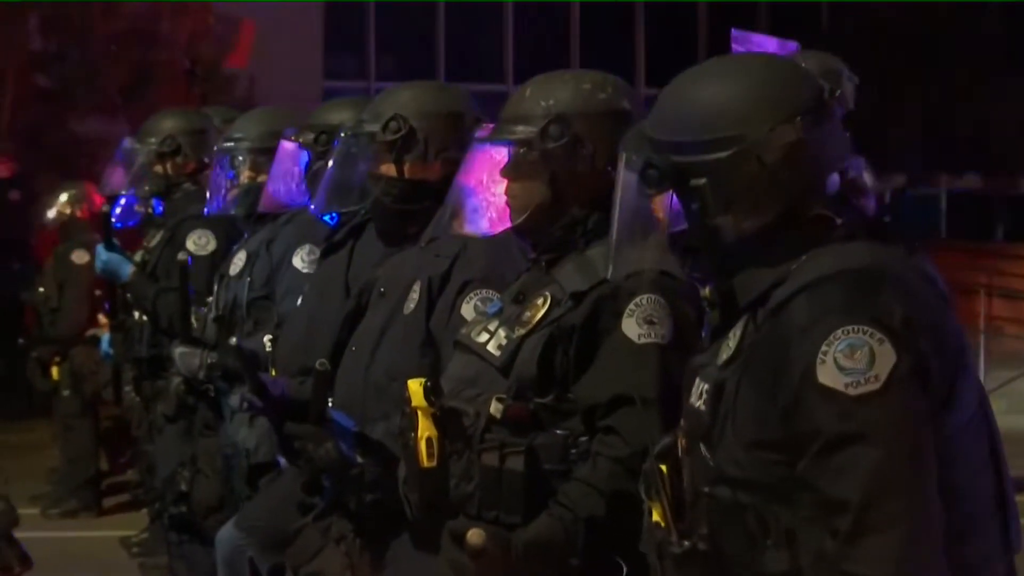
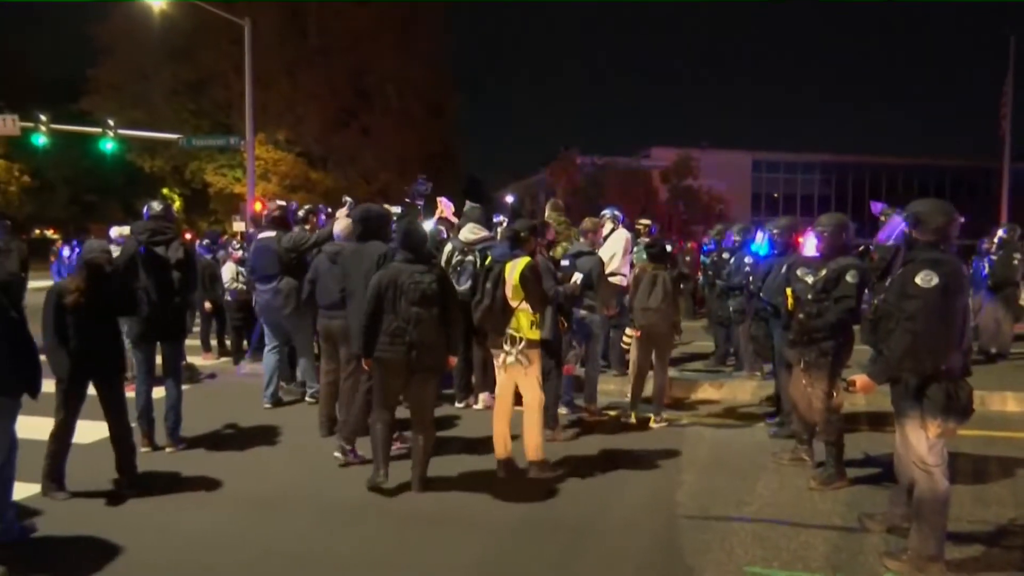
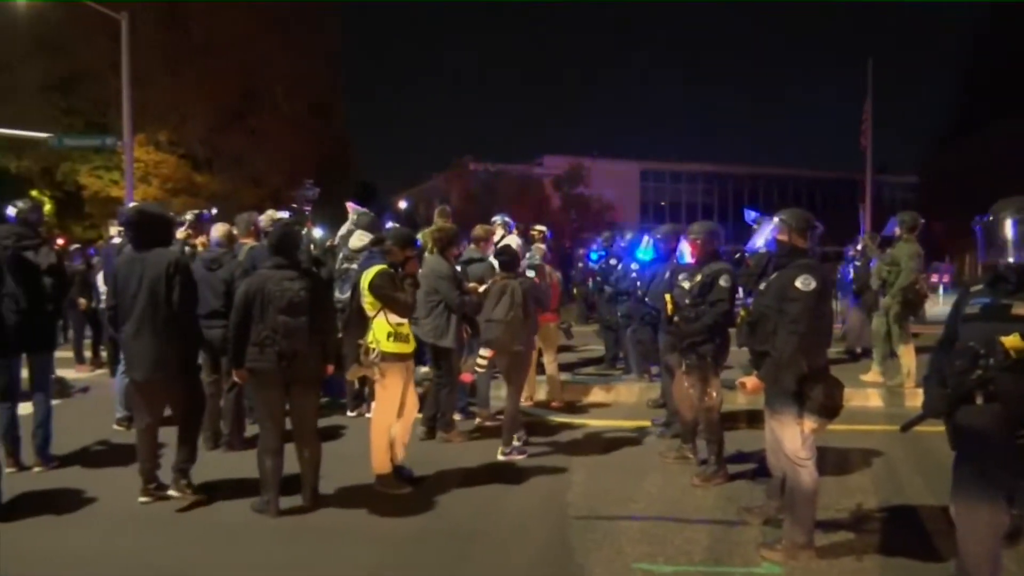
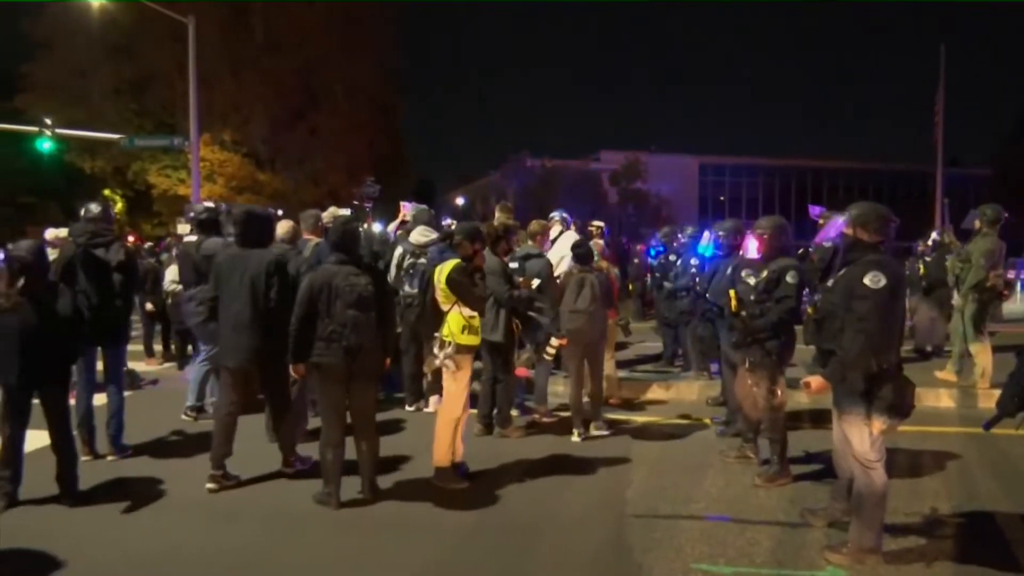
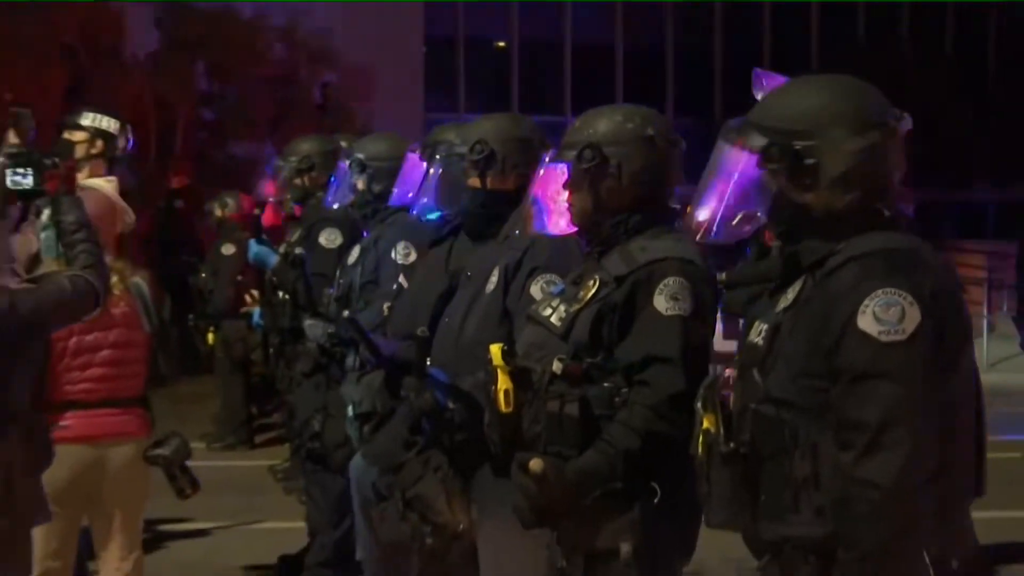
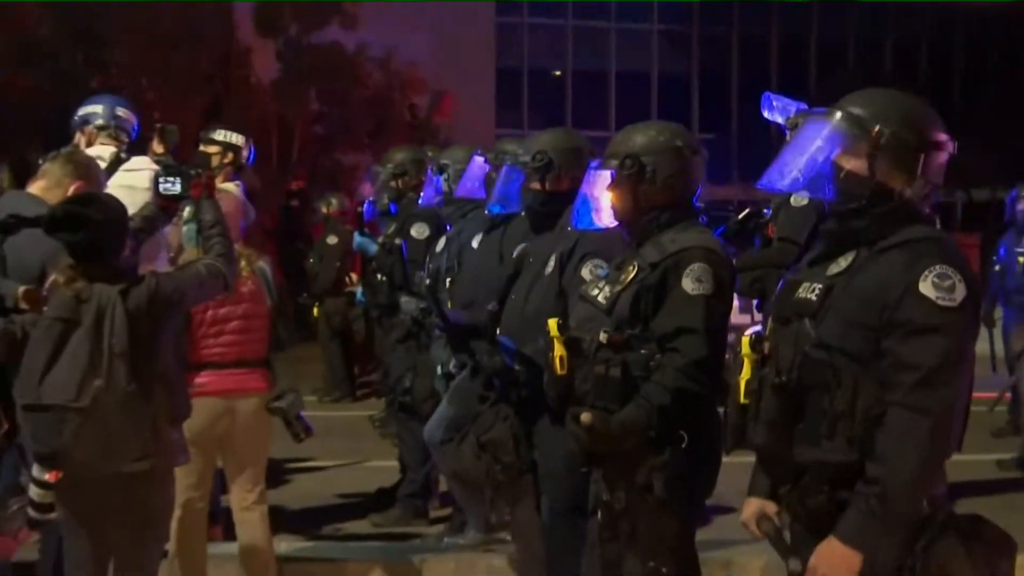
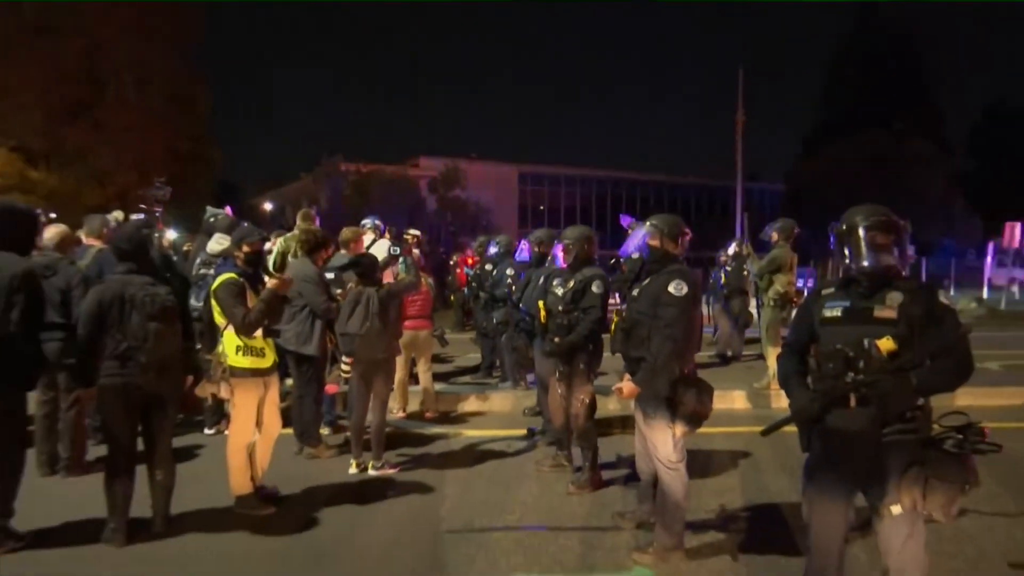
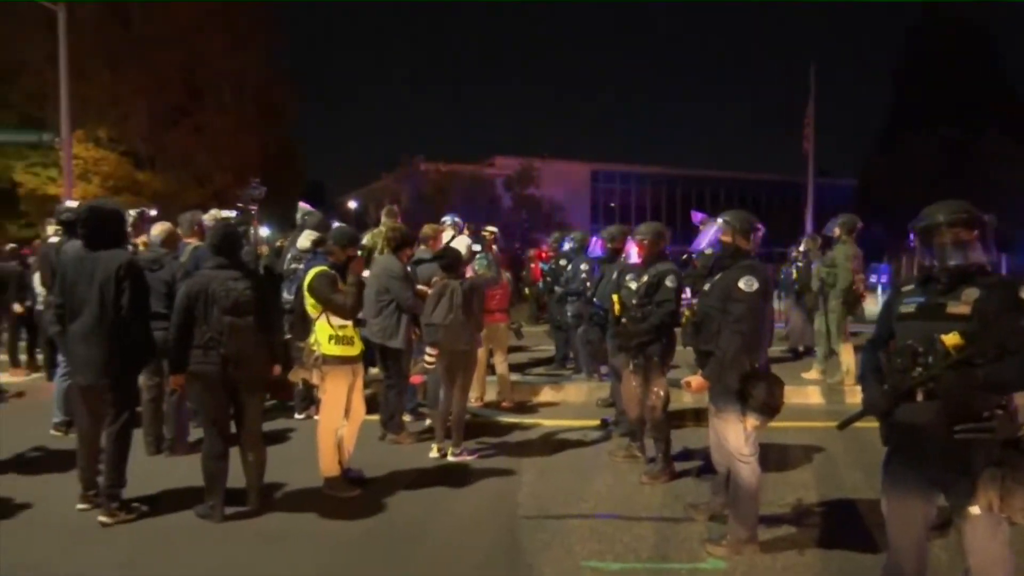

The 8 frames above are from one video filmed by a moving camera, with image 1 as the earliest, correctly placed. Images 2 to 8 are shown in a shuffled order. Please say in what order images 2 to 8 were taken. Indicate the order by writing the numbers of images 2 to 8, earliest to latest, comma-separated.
5, 6, 7, 8, 3, 4, 2
